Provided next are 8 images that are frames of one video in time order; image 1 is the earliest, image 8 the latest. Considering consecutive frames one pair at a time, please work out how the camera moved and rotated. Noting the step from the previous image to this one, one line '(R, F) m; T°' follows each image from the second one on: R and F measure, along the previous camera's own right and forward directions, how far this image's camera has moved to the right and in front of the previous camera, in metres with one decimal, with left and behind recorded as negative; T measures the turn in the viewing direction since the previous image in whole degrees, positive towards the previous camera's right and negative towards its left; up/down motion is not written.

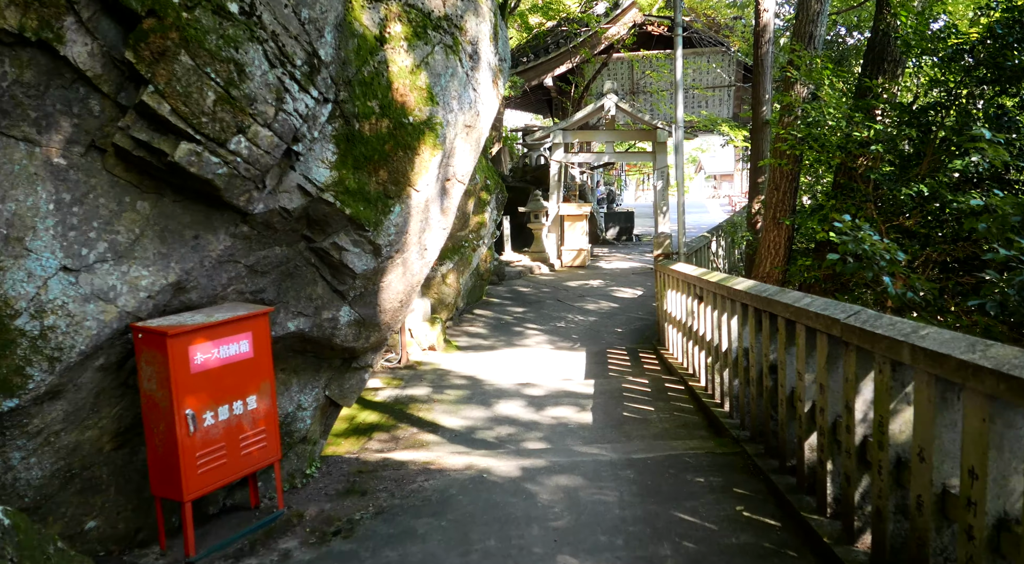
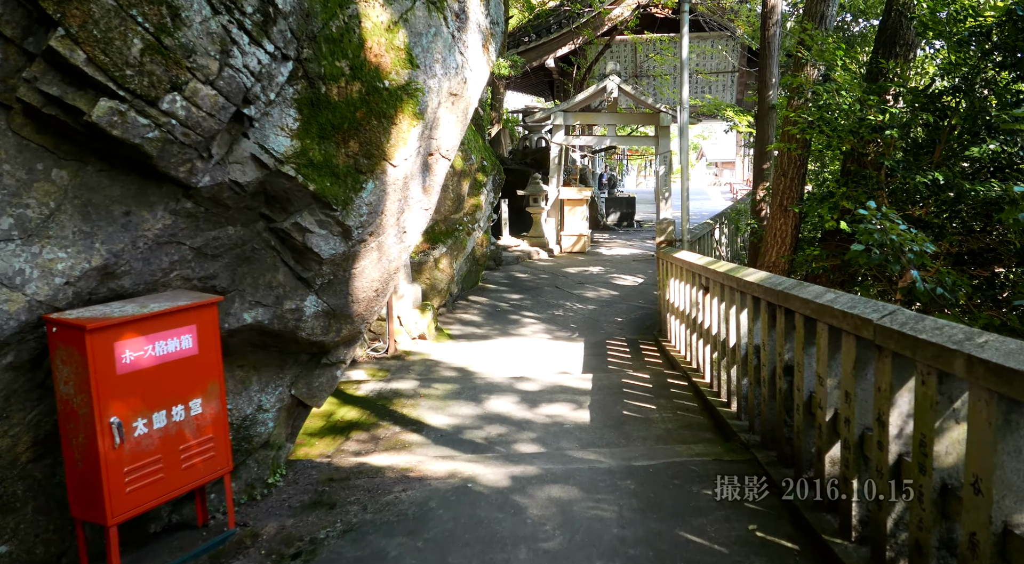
(+0.1, +0.6) m; 0°
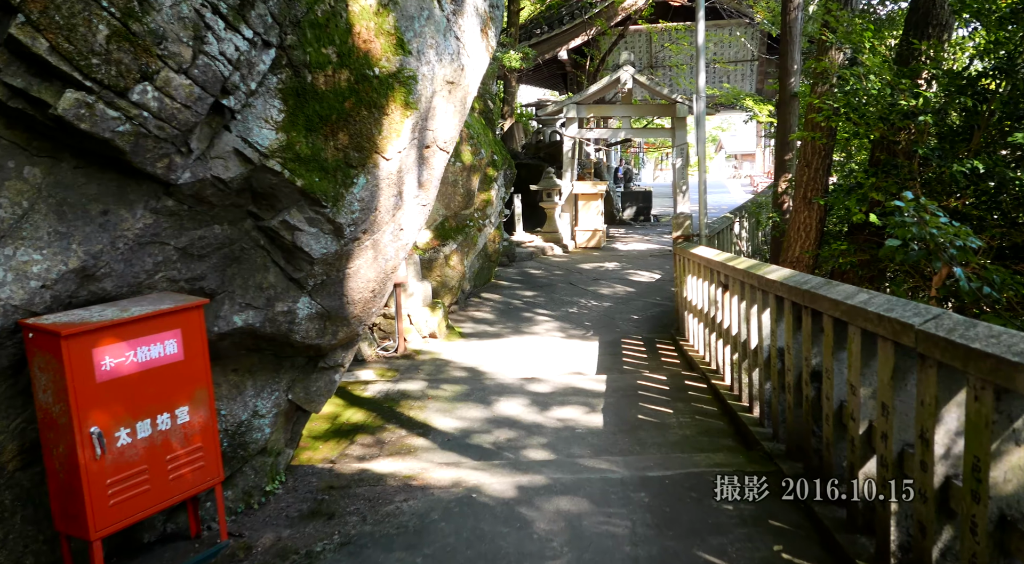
(+0.1, +0.3) m; -1°
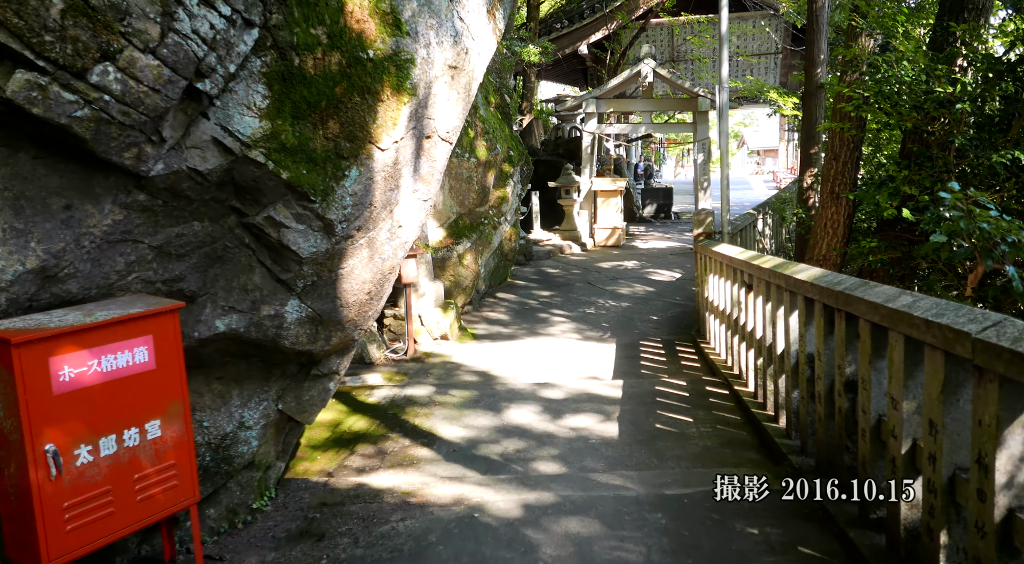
(+0.1, +0.4) m; -1°
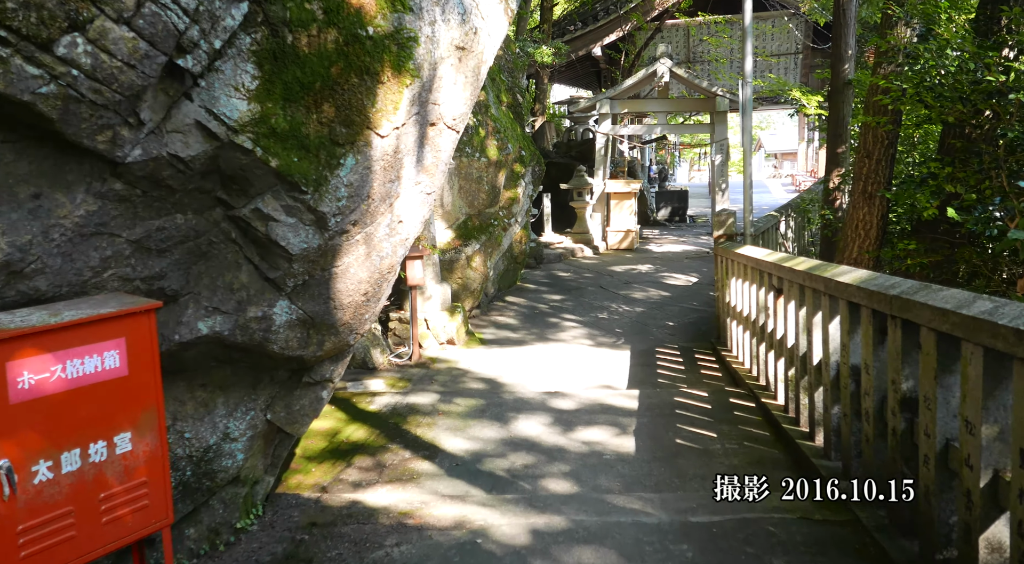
(0.0, +0.4) m; -1°
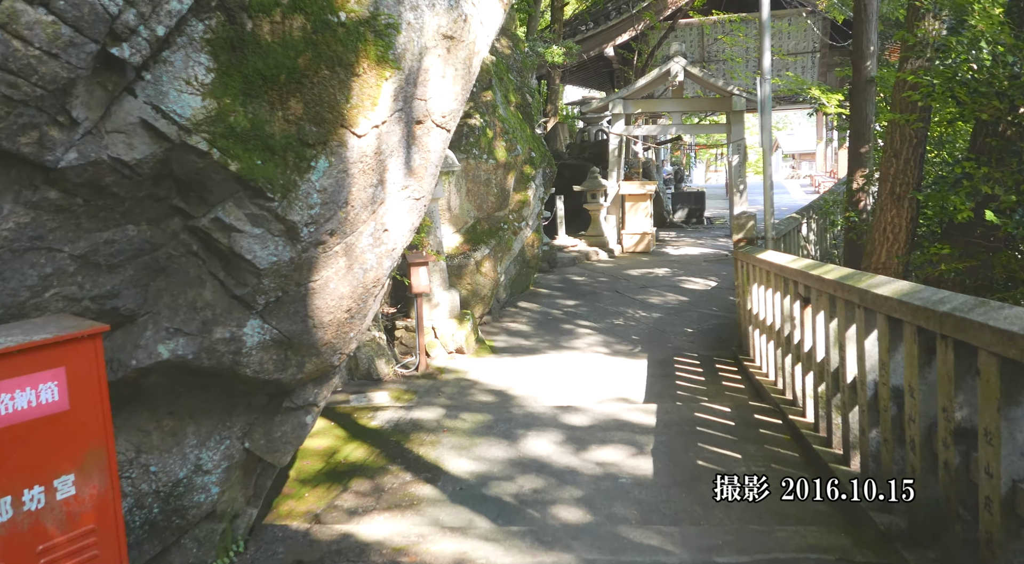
(+0.1, +0.4) m; -1°
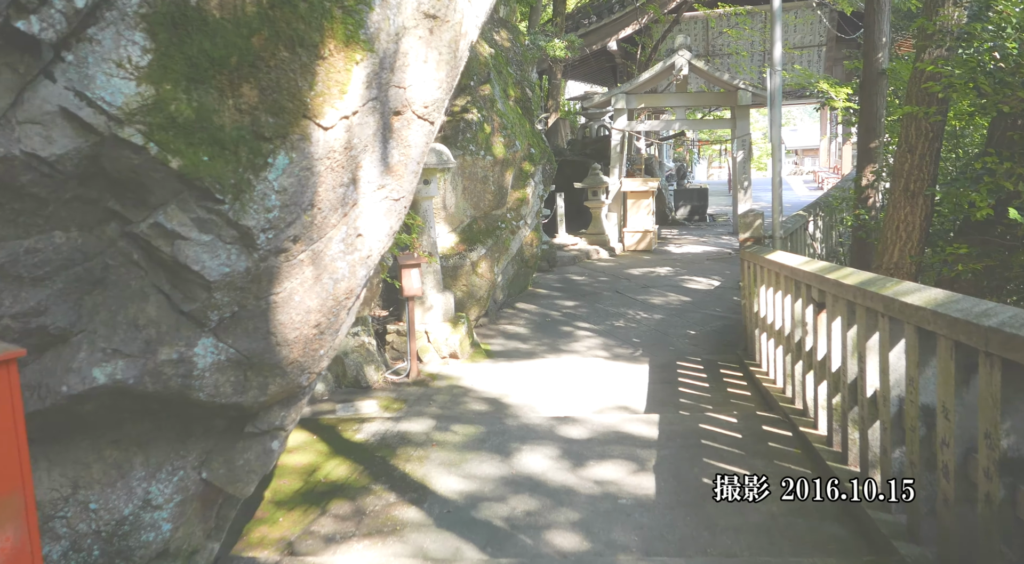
(0.0, +0.4) m; 0°
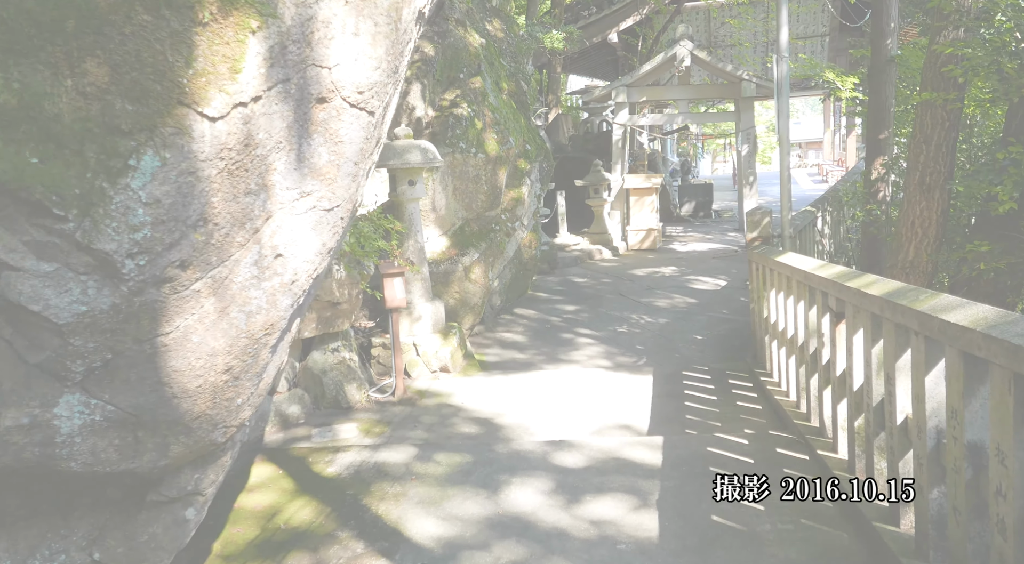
(+0.1, +0.7) m; -1°
